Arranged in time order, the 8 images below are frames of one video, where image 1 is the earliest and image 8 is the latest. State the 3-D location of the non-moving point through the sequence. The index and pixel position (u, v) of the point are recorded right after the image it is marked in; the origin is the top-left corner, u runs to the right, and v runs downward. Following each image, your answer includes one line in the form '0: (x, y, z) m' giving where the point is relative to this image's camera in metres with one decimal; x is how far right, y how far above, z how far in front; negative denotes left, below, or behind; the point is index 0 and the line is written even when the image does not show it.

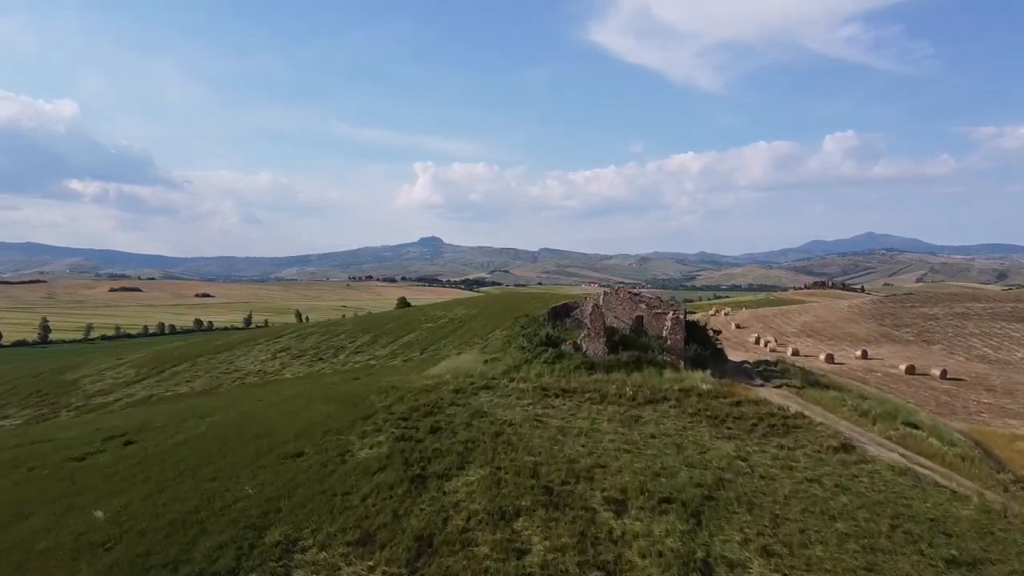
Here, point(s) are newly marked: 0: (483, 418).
0: (-1.0, -4.2, +19.7) m
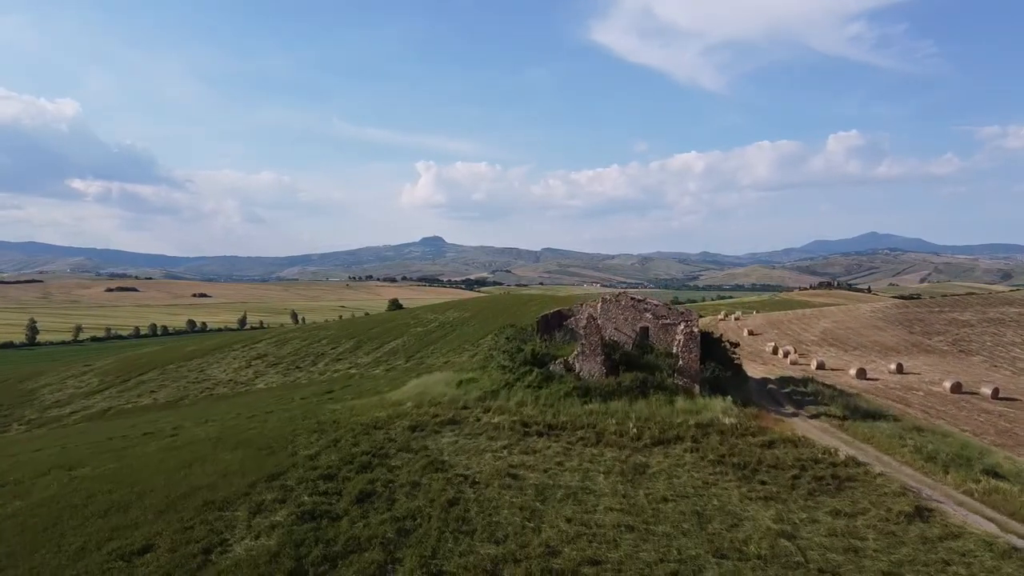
0: (-1.9, -4.5, +14.8) m
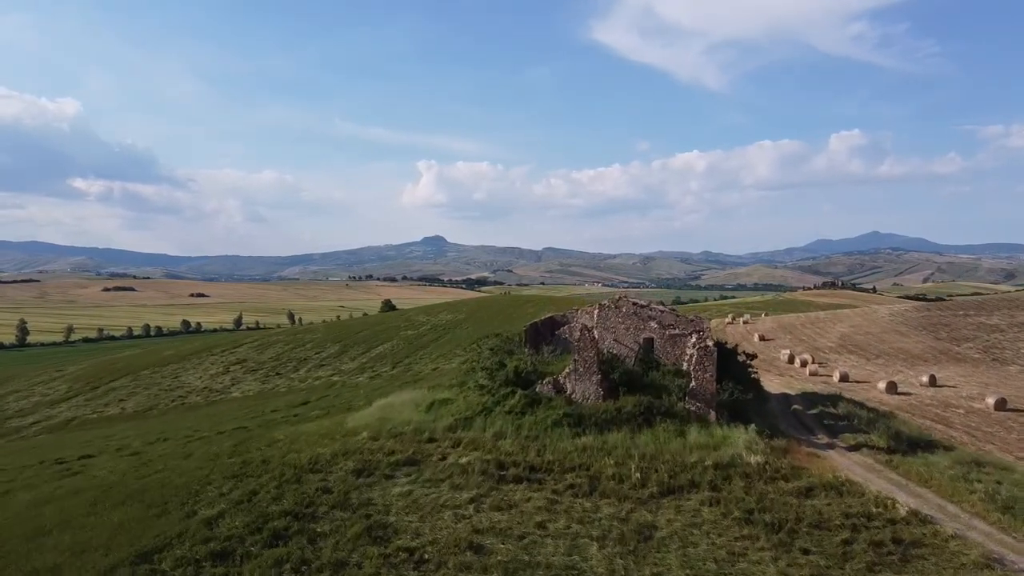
0: (-2.5, -4.7, +11.2) m
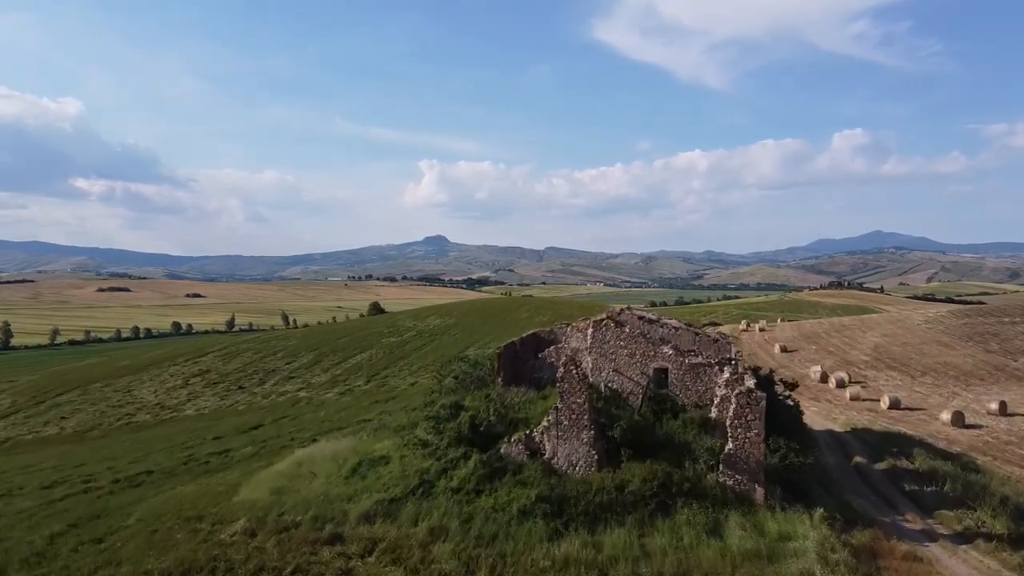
0: (-3.5, -5.0, +5.4) m
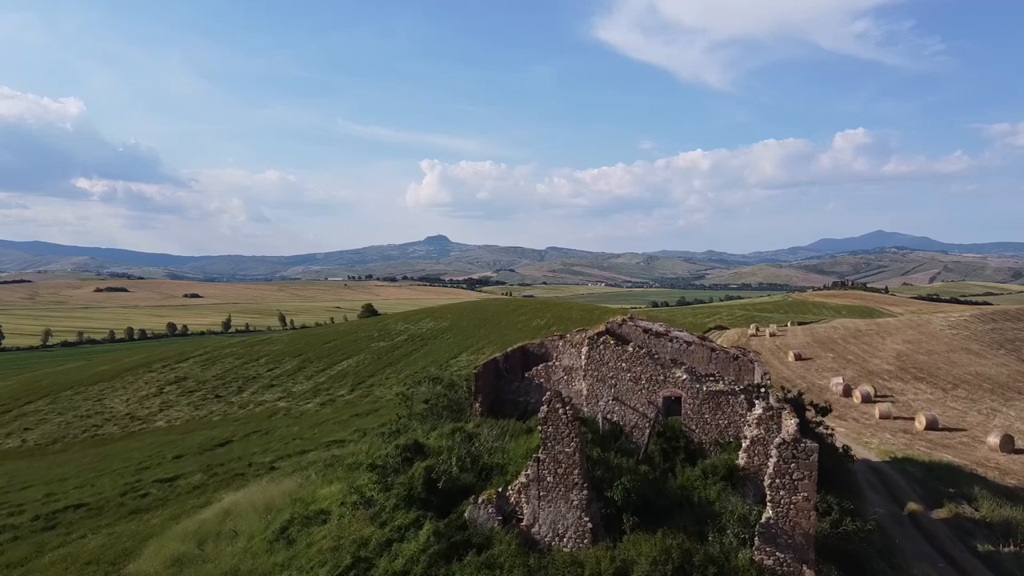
0: (-4.1, -5.2, +2.3) m
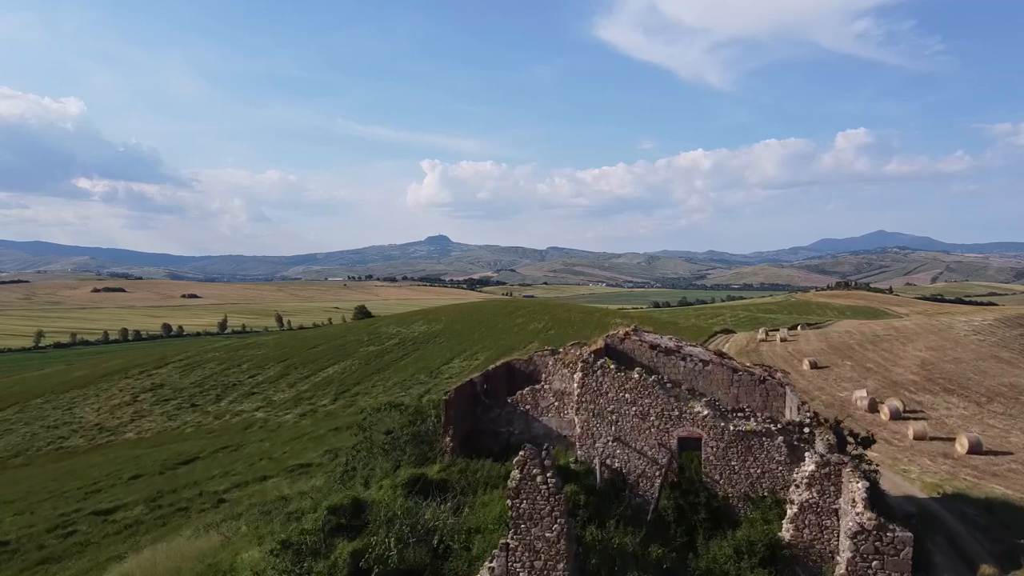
0: (-4.5, -5.4, -0.5) m
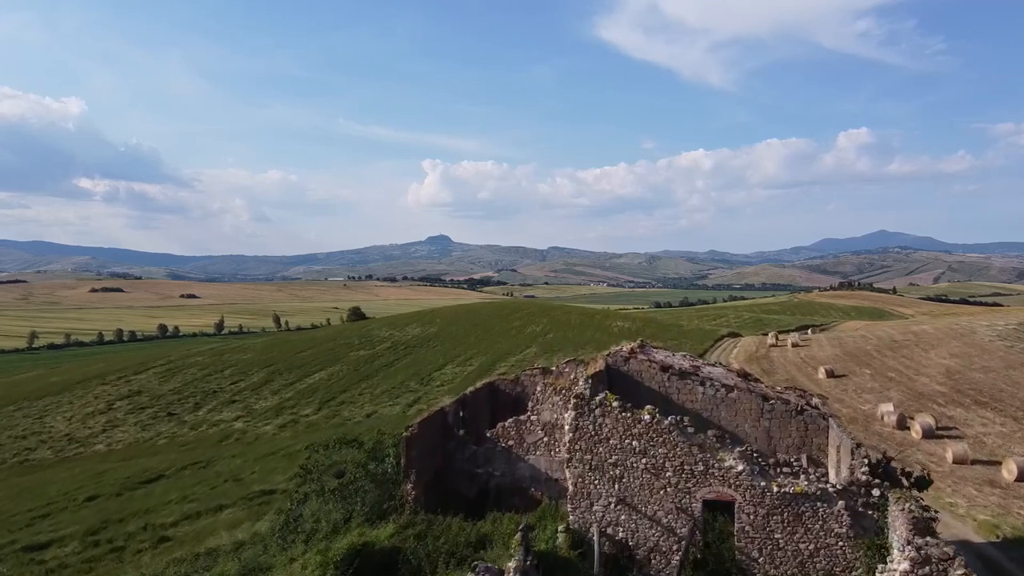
0: (-4.9, -5.5, -3.0) m
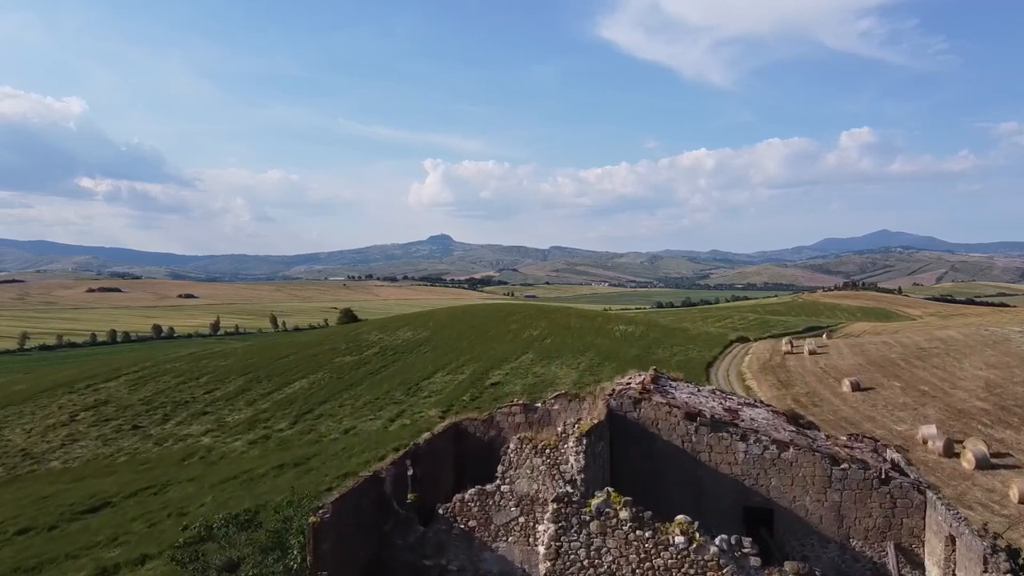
0: (-5.4, -5.7, -6.2) m
